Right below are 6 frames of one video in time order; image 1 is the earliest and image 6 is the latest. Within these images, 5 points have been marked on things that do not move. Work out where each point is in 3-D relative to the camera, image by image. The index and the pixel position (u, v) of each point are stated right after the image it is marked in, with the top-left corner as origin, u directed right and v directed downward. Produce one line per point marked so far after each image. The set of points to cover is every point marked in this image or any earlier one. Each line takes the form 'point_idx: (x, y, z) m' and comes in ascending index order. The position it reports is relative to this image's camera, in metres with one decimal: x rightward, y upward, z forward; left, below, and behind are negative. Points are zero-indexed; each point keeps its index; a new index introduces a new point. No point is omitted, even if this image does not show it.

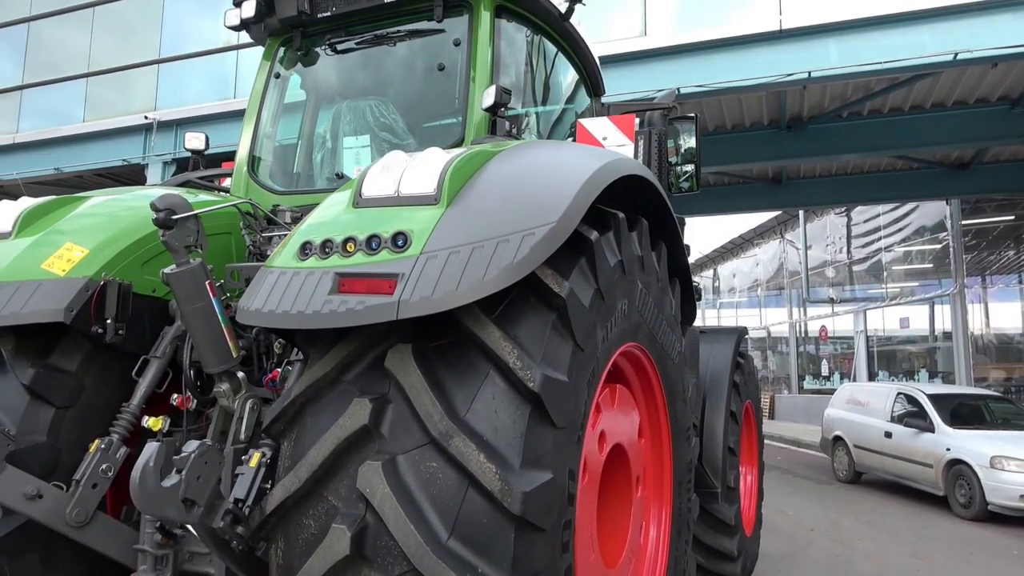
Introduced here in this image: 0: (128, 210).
0: (-1.4, +0.3, +2.7) m
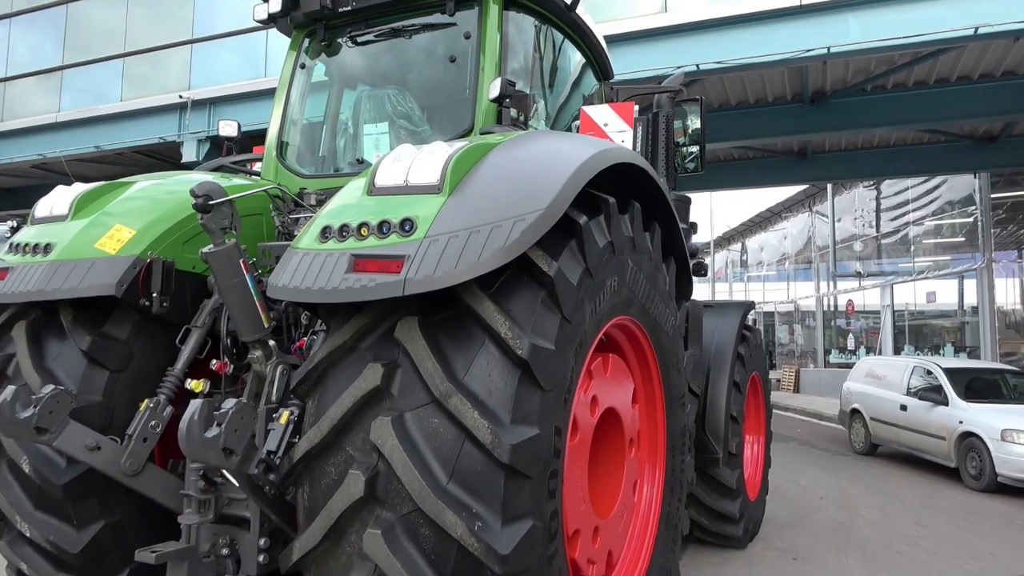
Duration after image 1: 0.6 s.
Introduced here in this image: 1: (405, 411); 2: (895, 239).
0: (-1.4, +0.4, +2.9) m
1: (-0.3, -0.3, +1.9) m
2: (+9.1, +1.1, +16.9) m
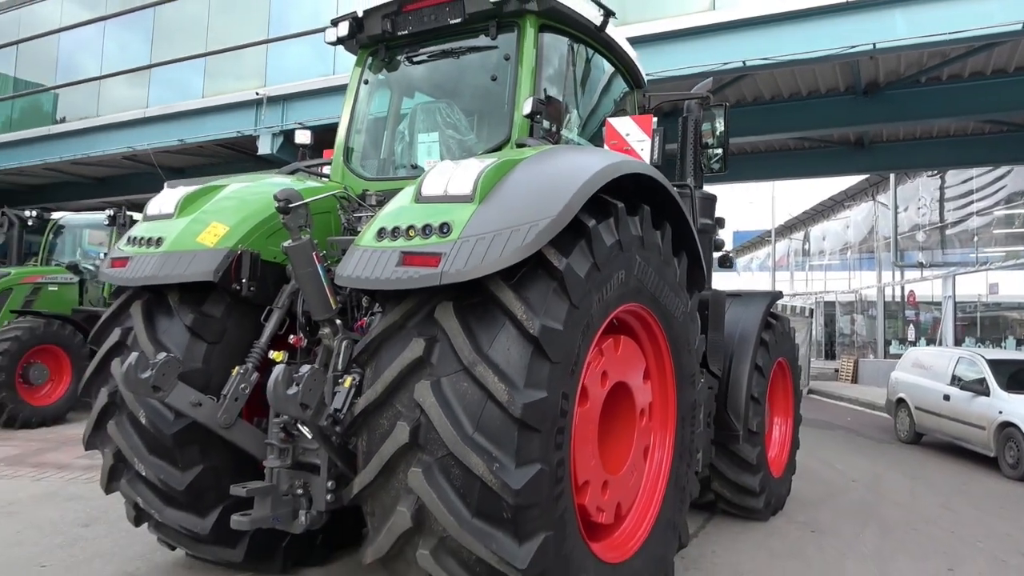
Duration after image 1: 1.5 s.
0: (-1.3, +0.5, +3.5) m
1: (-0.2, -0.3, +2.3) m
2: (+10.4, +1.4, +16.5) m
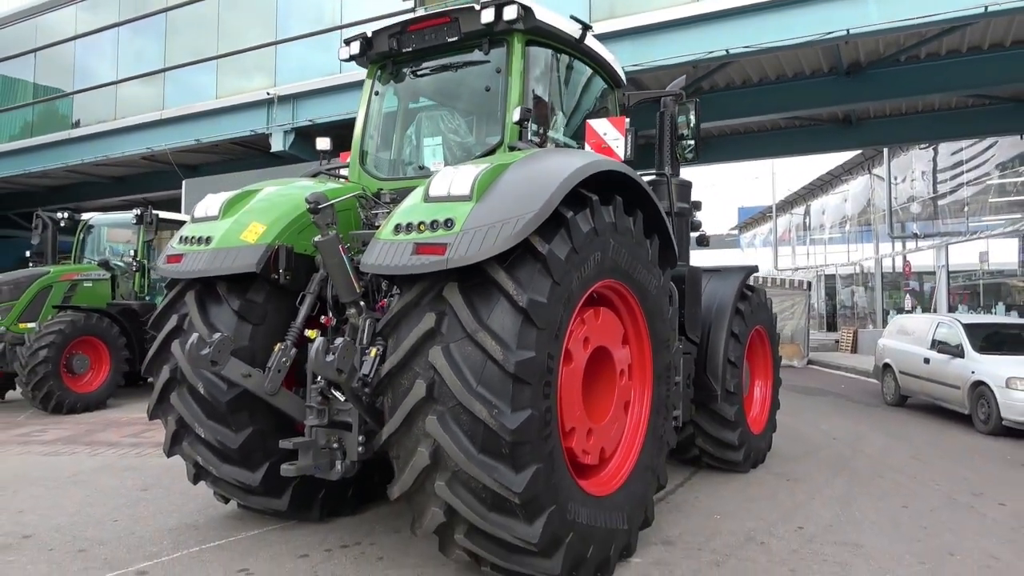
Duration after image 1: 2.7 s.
0: (-1.3, +0.5, +4.1) m
1: (-0.3, -0.2, +2.9) m
2: (+10.5, +2.1, +16.9) m
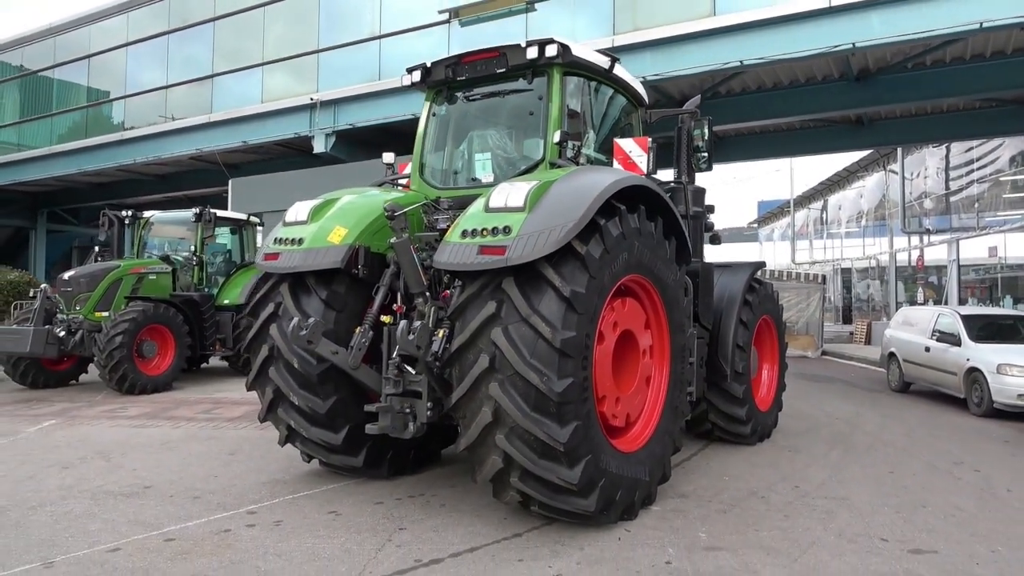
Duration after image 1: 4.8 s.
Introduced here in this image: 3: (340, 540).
0: (-1.0, +0.6, +4.8) m
1: (0.0, -0.2, +3.7) m
2: (+11.1, +2.2, +17.4) m
3: (-0.9, -1.4, +3.9) m
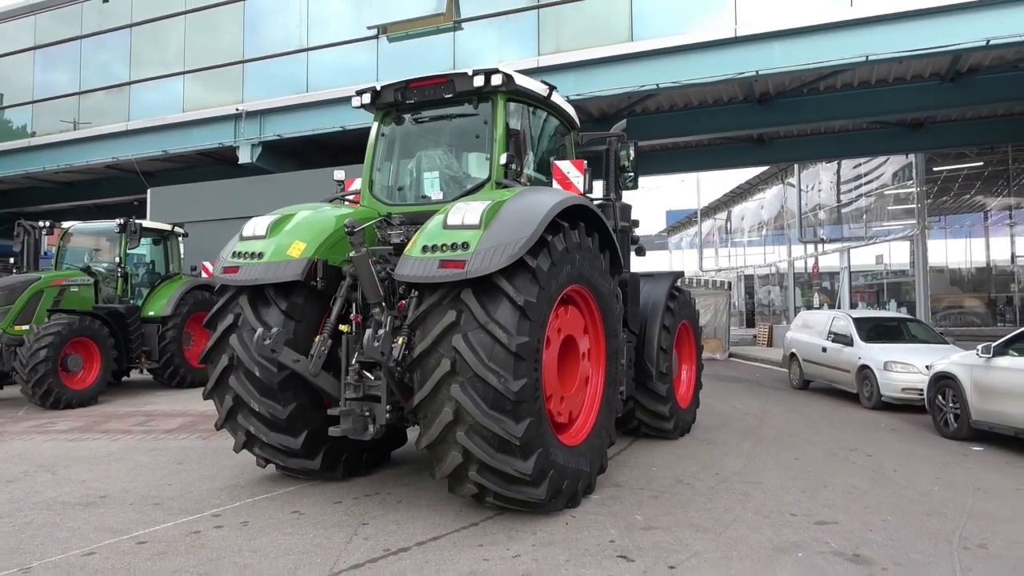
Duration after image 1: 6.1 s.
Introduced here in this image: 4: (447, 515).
0: (-1.4, +0.5, +5.1) m
1: (-0.3, -0.2, +4.1) m
2: (+9.1, +2.1, +19.0) m
3: (-1.2, -1.4, +4.1) m
4: (-0.4, -1.4, +4.5) m
